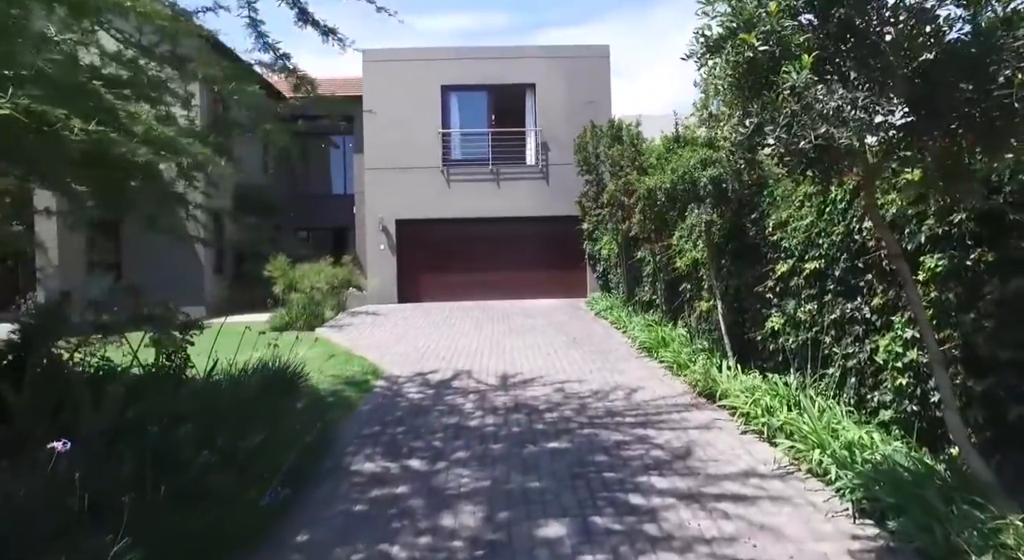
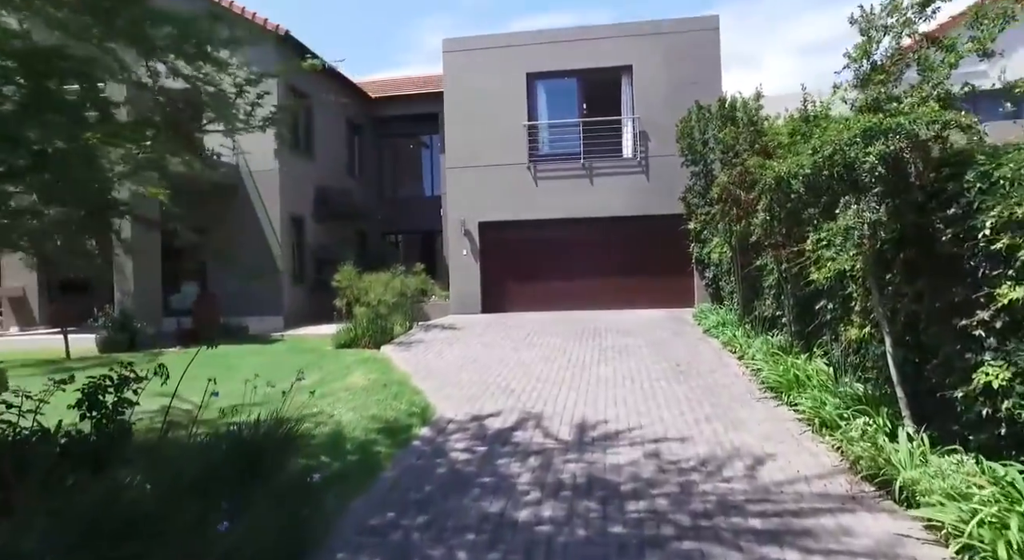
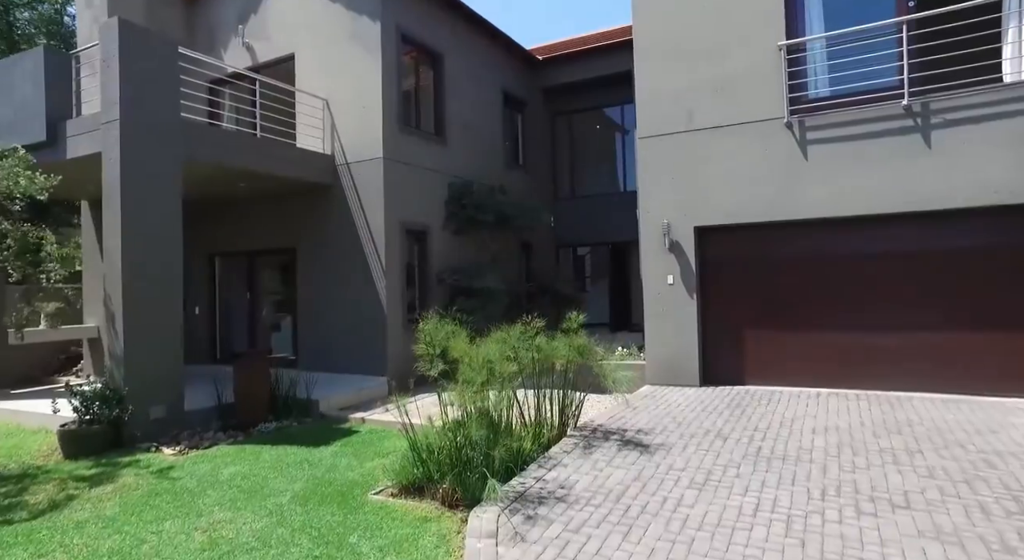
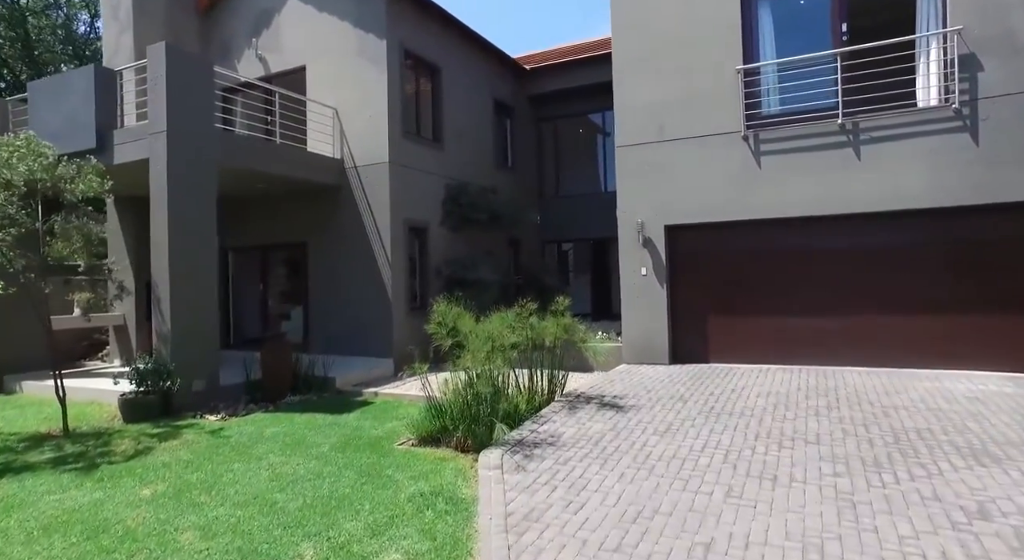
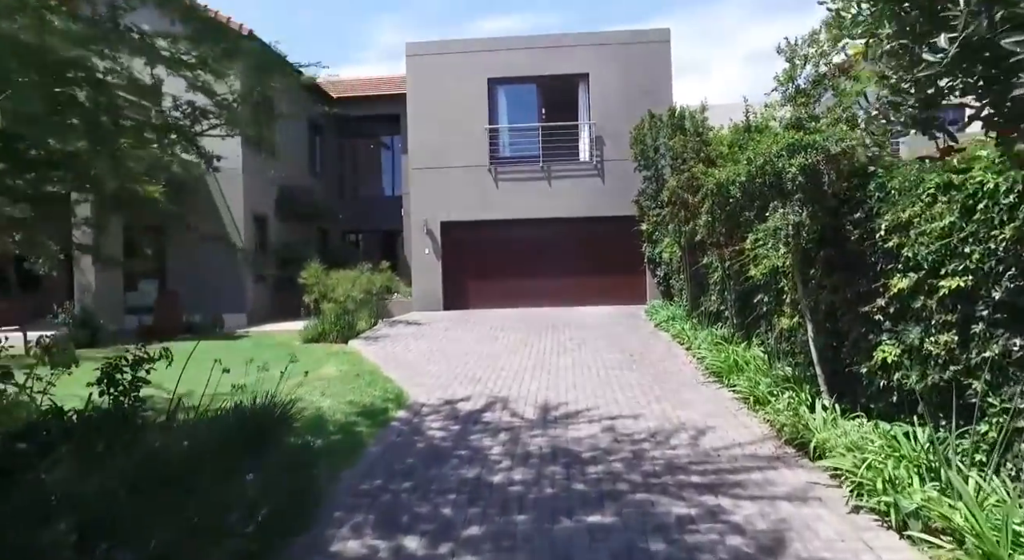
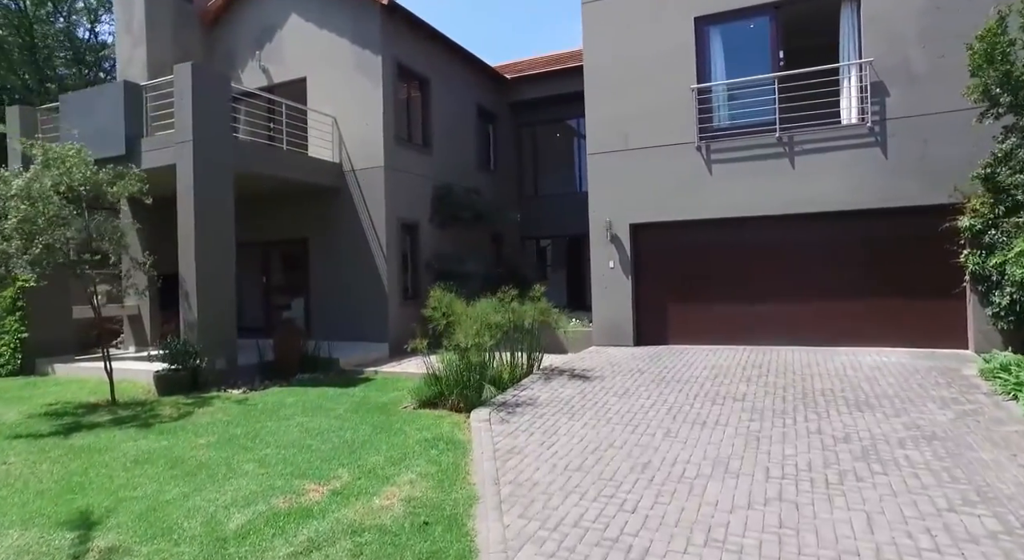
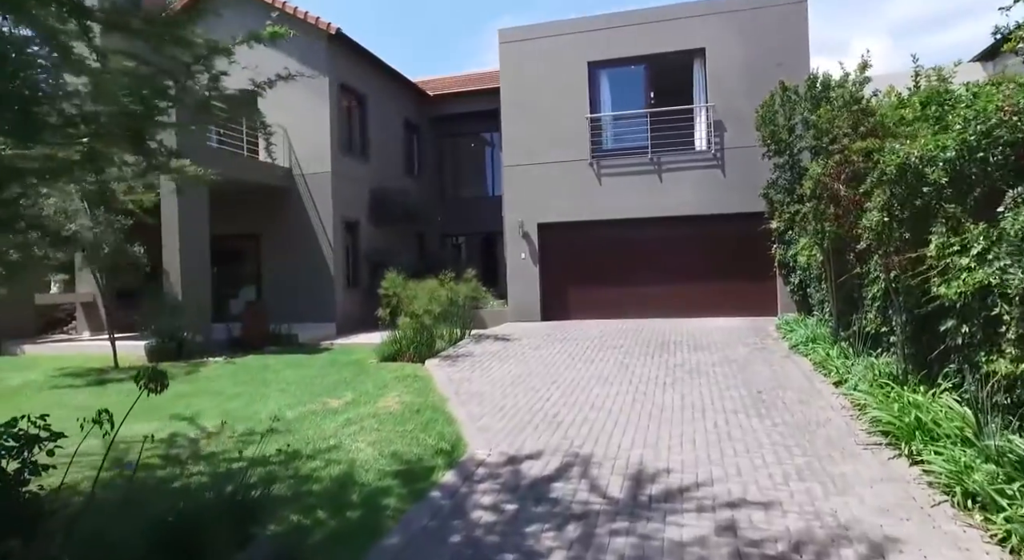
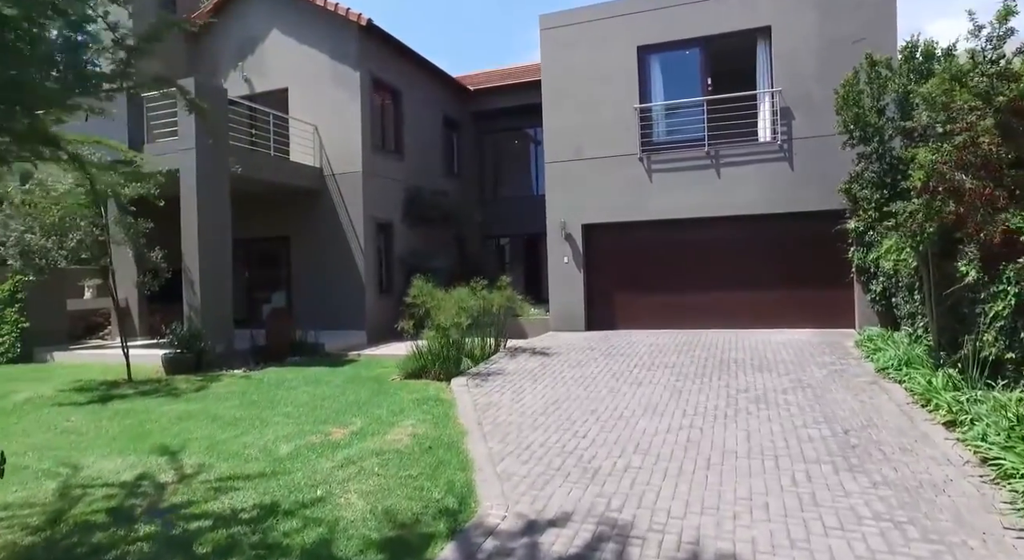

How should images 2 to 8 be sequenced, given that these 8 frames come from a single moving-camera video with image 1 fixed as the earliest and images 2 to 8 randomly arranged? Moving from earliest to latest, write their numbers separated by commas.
5, 2, 7, 8, 6, 4, 3
